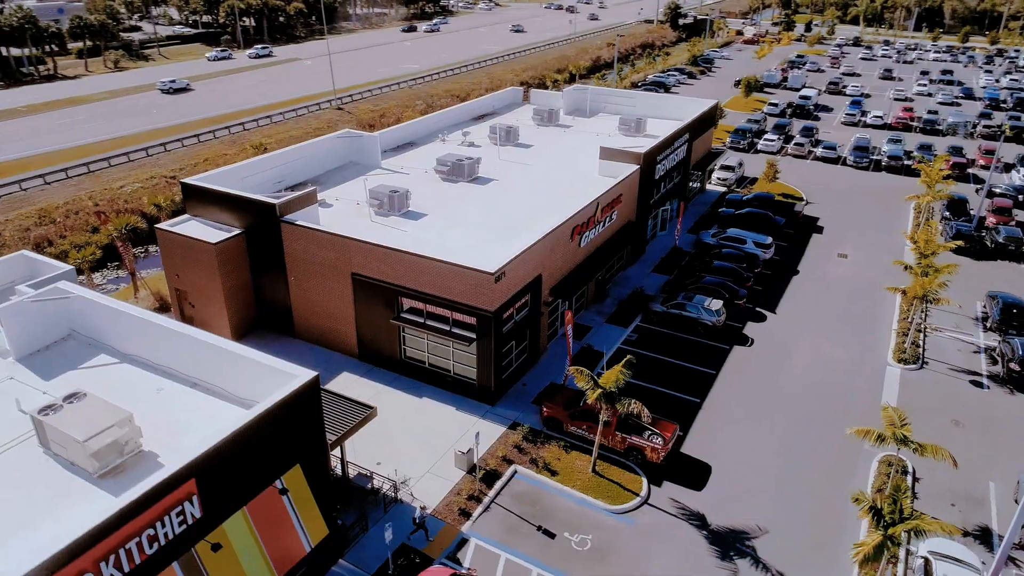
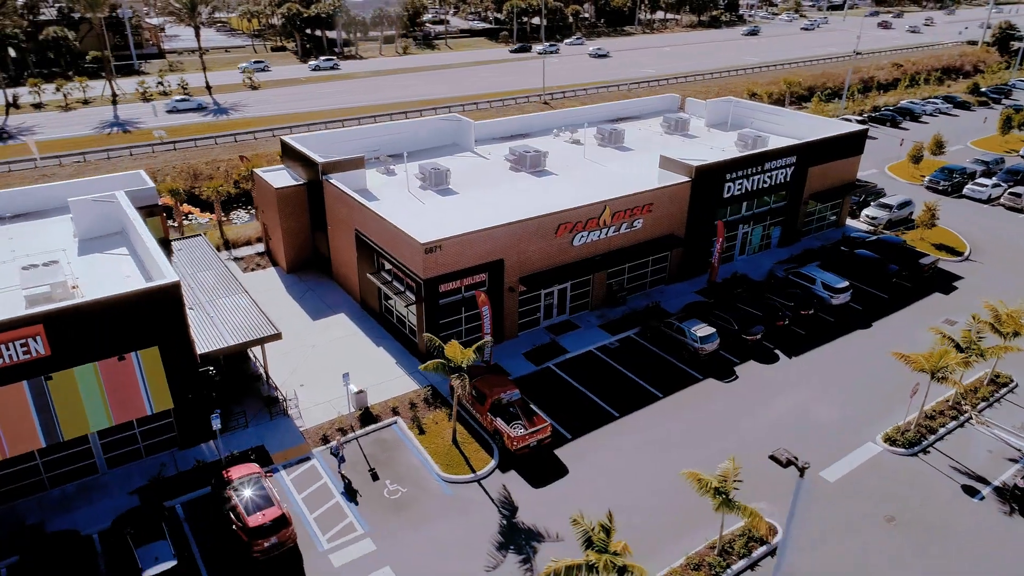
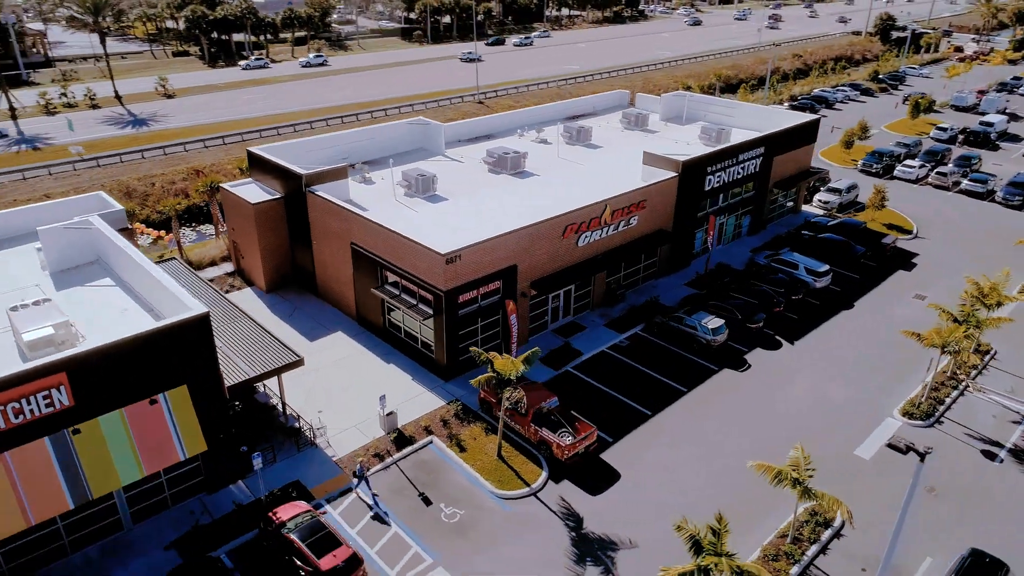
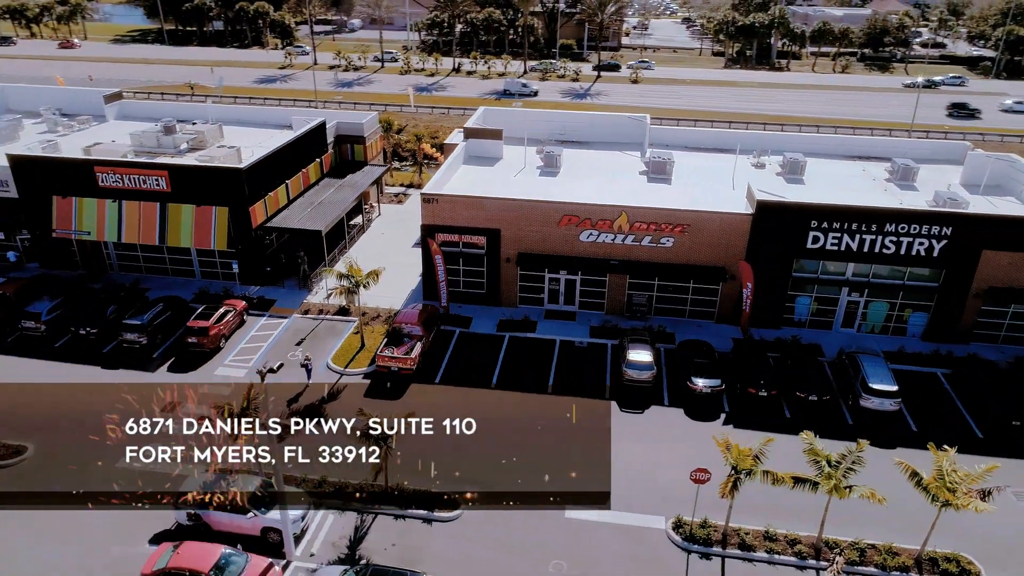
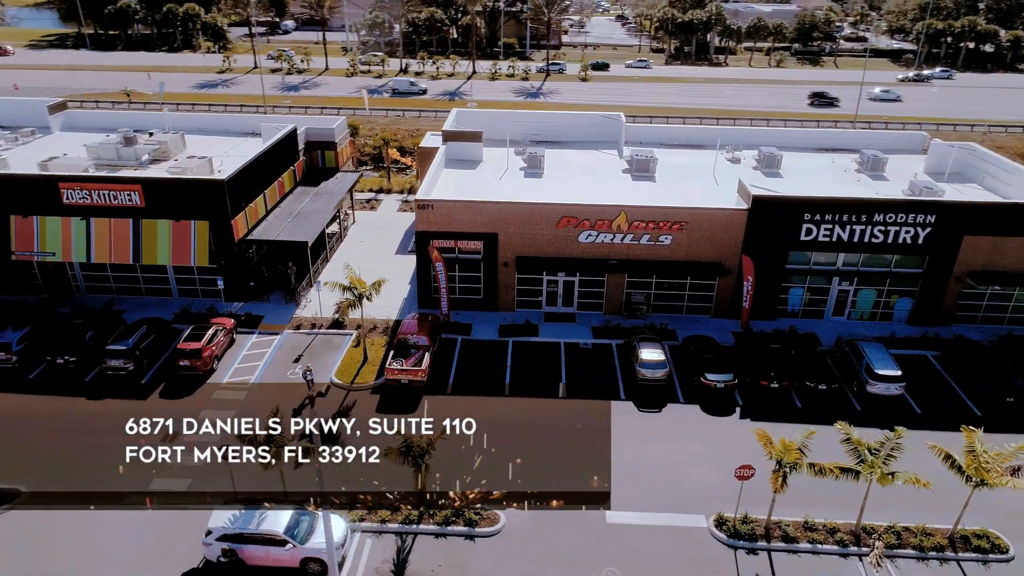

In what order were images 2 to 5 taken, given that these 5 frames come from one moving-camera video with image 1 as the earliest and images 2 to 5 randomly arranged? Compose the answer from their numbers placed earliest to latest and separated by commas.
3, 2, 5, 4
